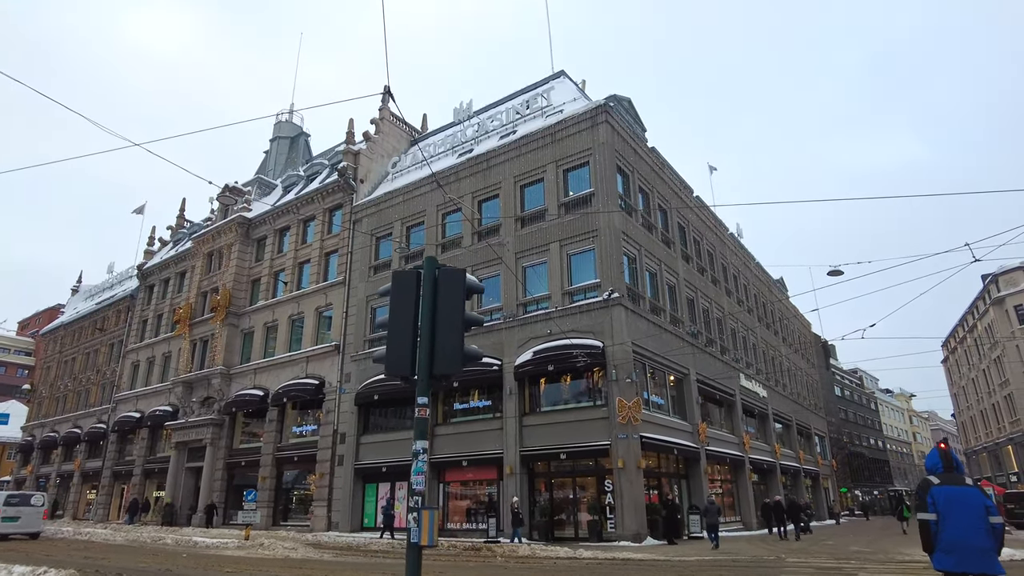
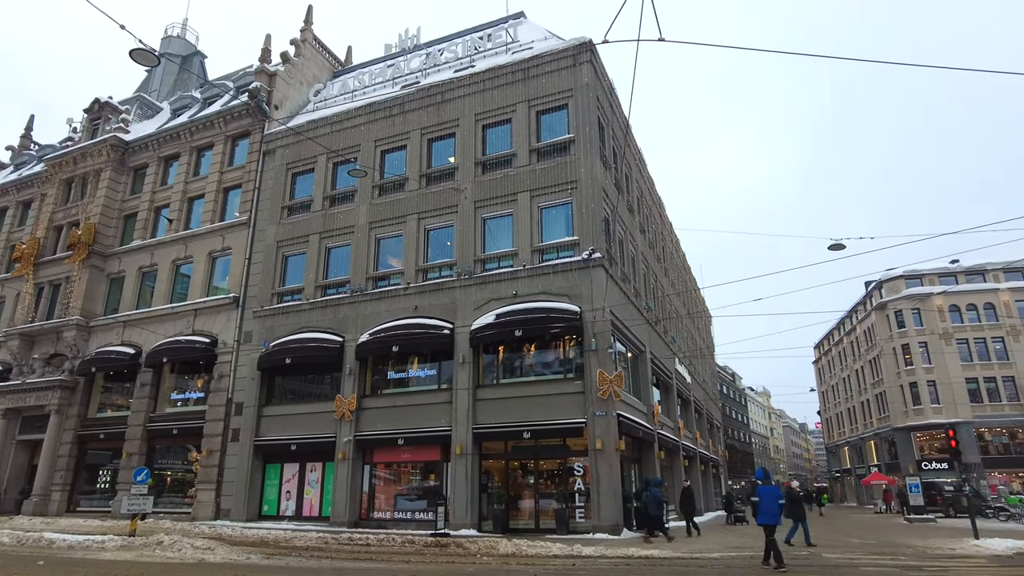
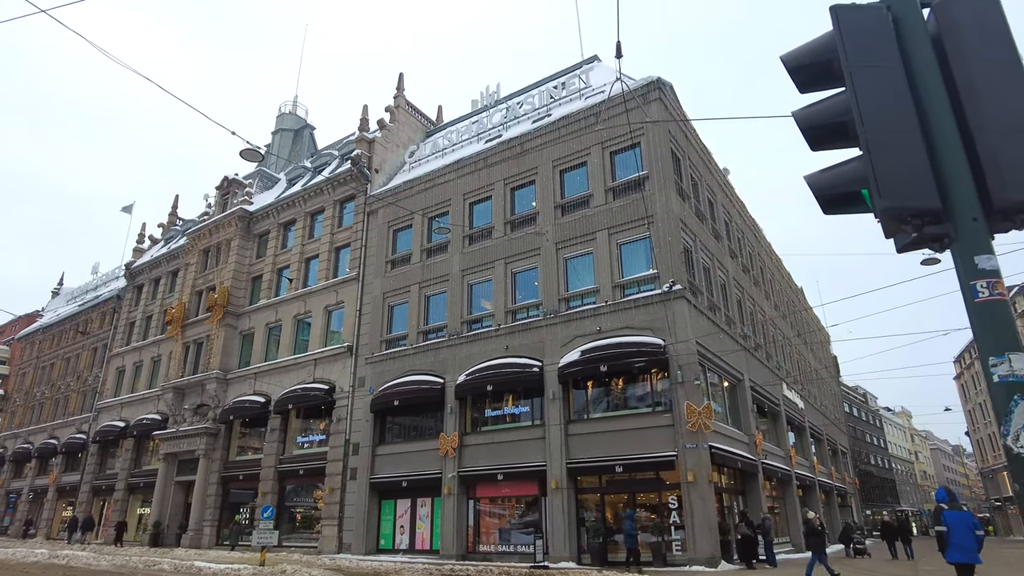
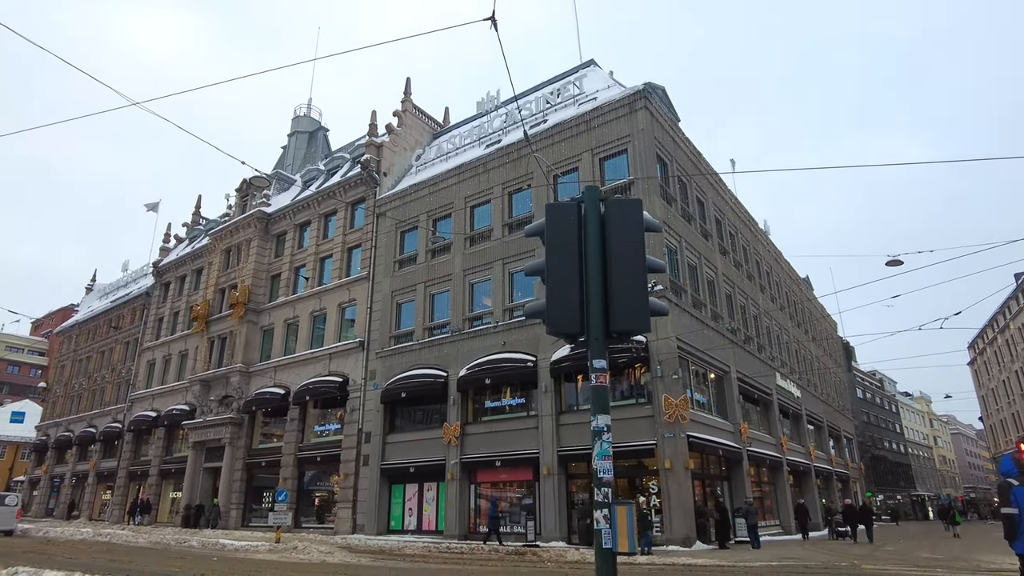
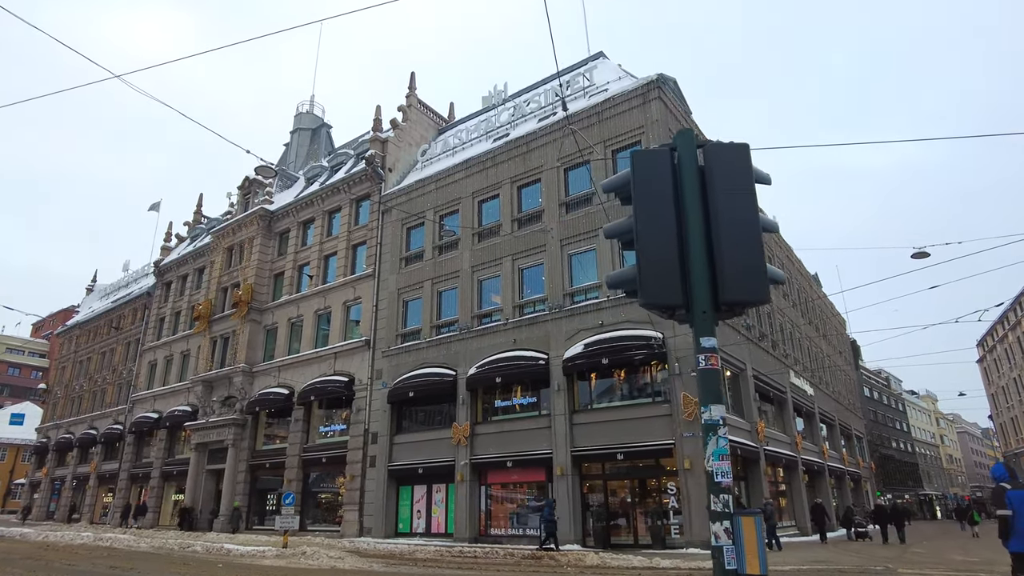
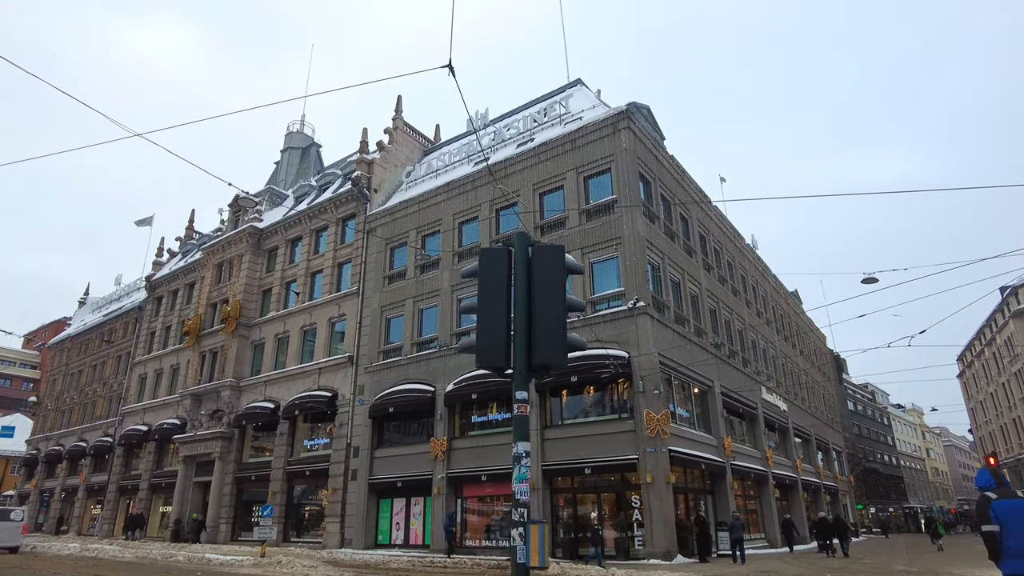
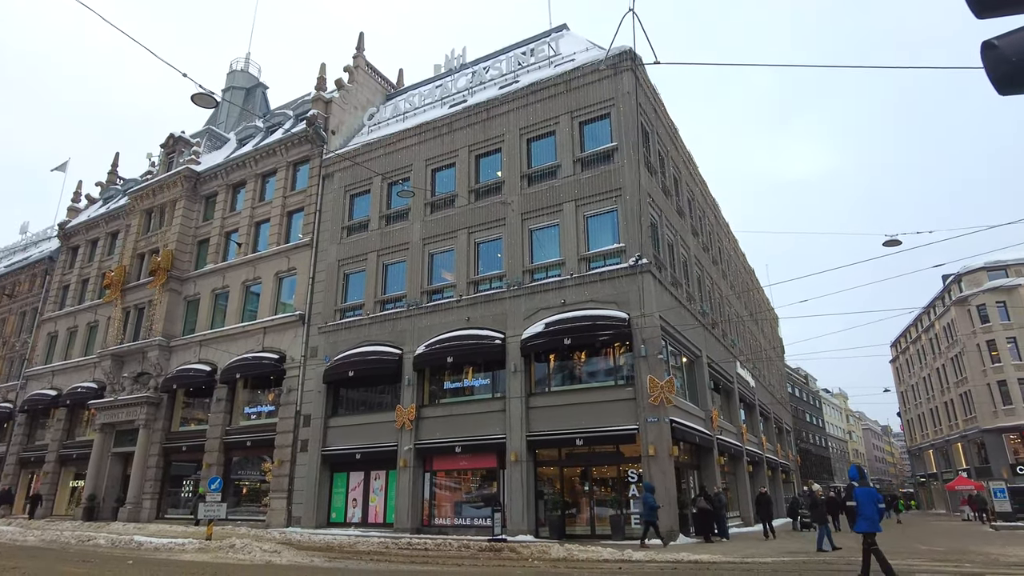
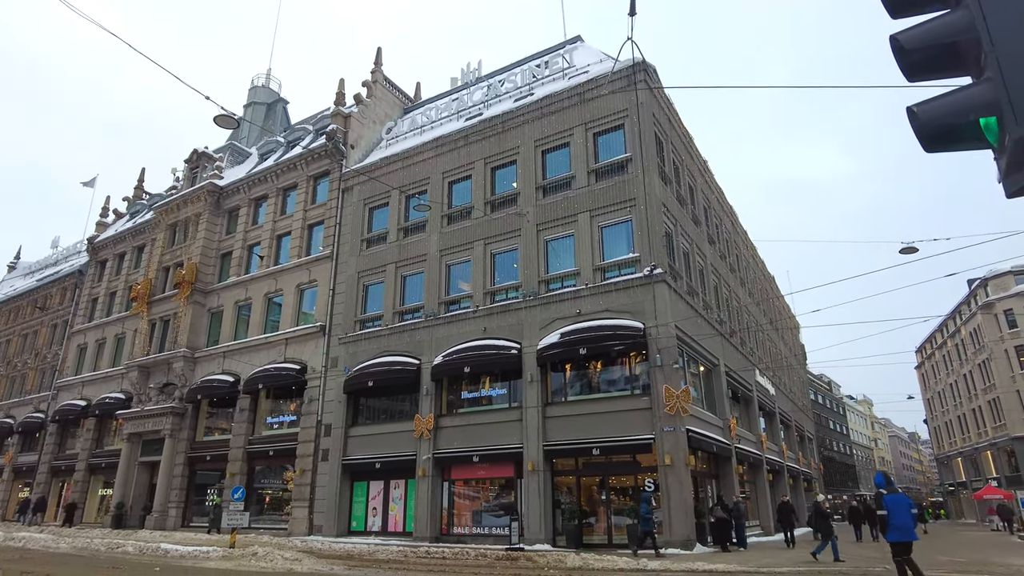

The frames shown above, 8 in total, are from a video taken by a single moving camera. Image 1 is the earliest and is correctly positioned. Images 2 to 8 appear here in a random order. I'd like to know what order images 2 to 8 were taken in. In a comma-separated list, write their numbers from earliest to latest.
6, 4, 5, 3, 8, 7, 2
